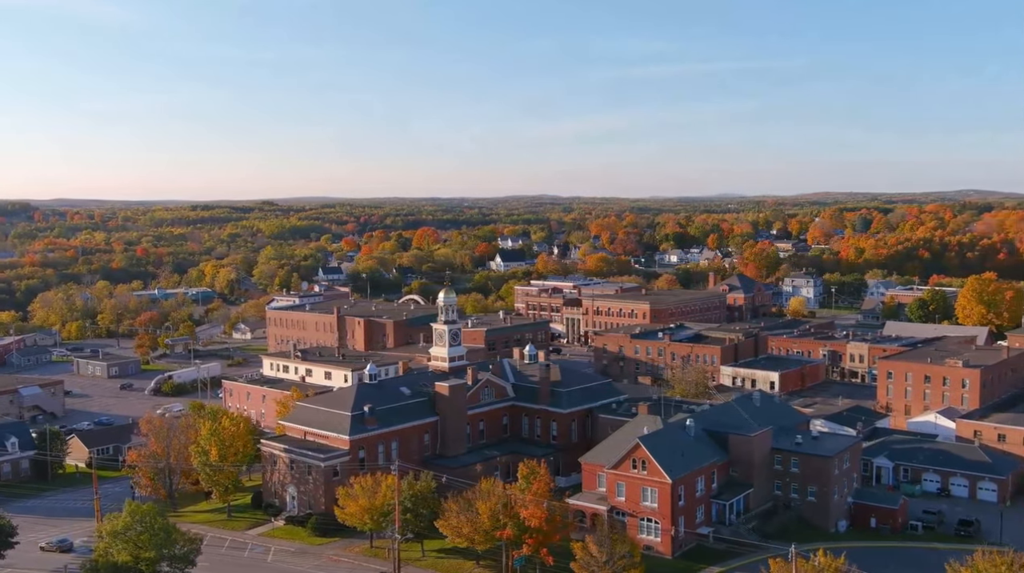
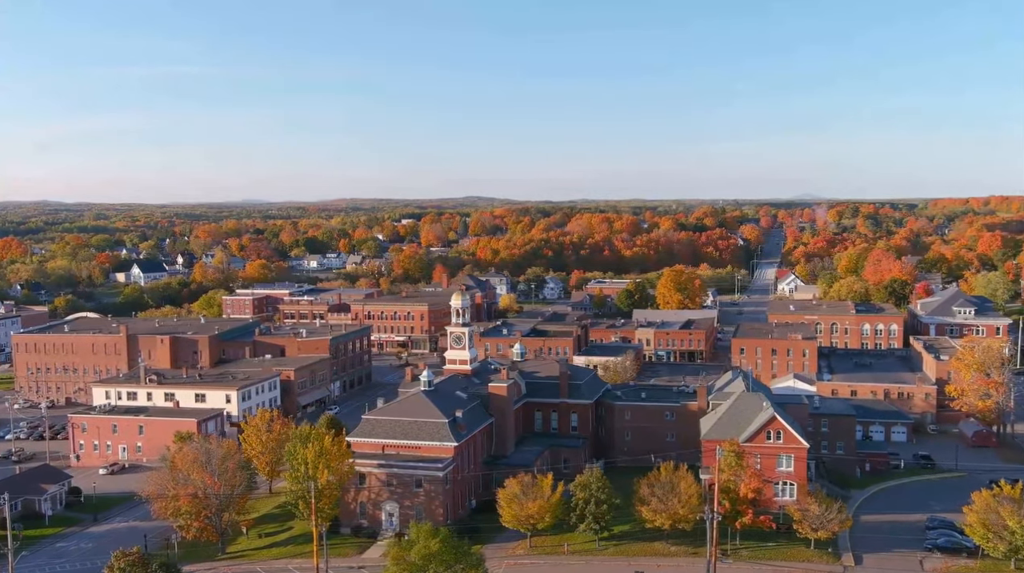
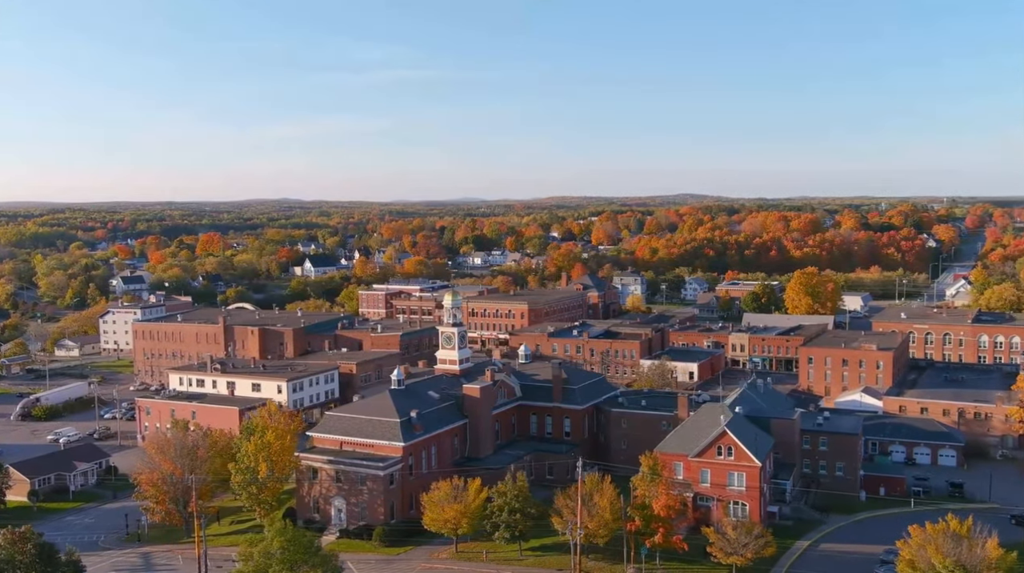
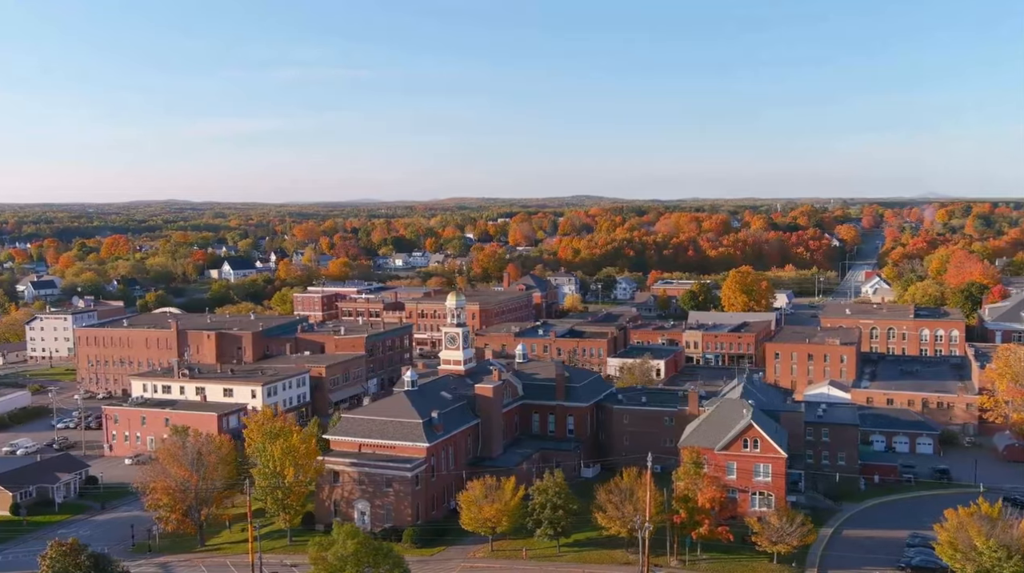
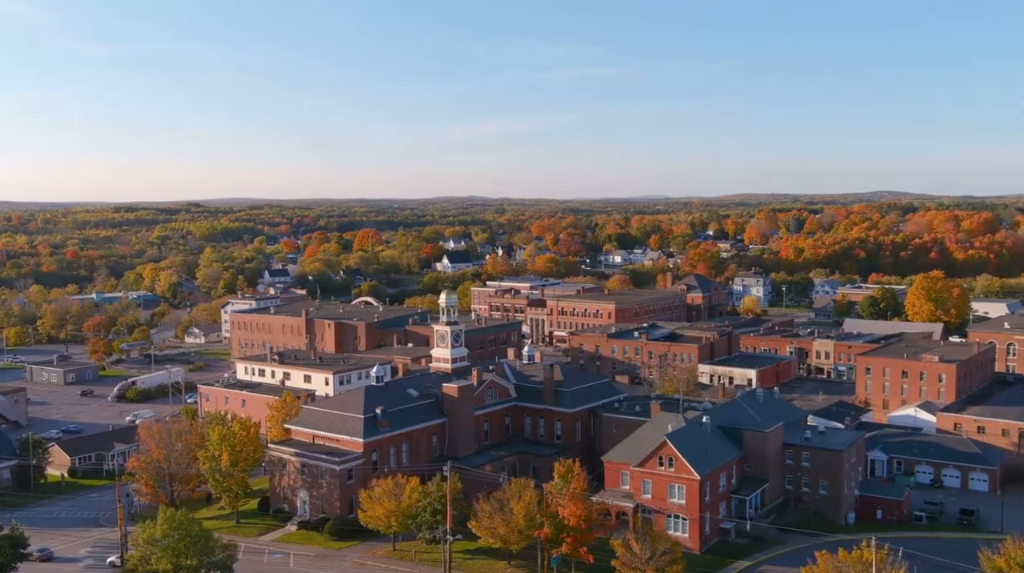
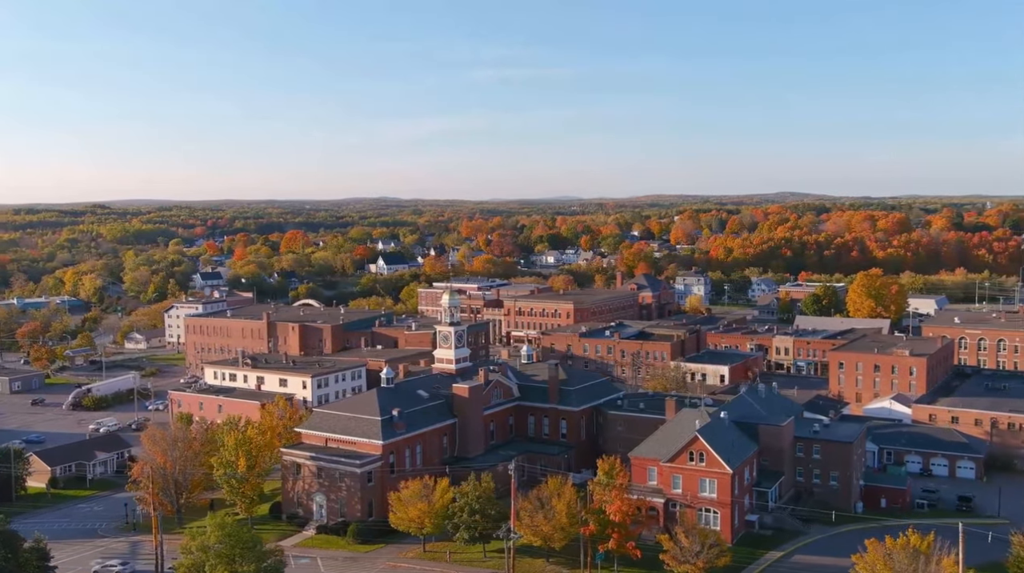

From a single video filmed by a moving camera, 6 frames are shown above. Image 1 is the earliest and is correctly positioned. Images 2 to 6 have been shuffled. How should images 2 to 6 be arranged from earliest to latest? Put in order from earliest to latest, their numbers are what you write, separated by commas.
5, 6, 3, 4, 2
